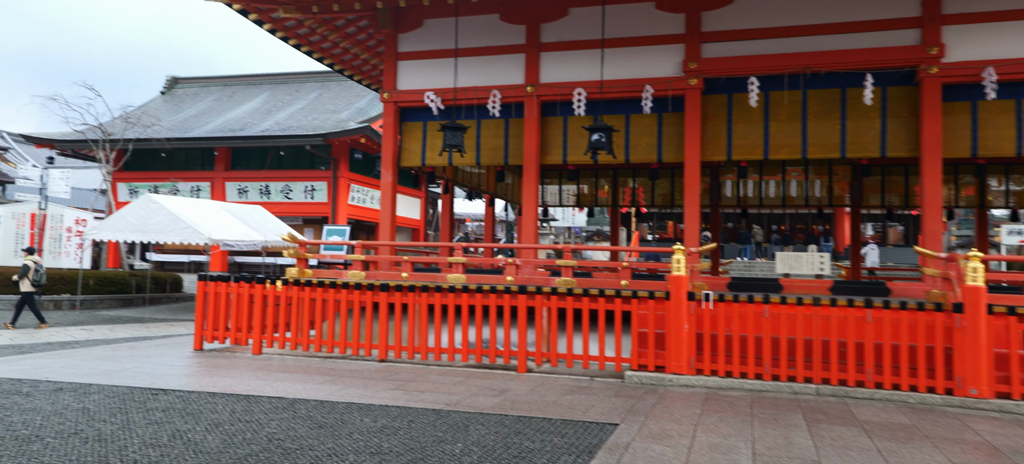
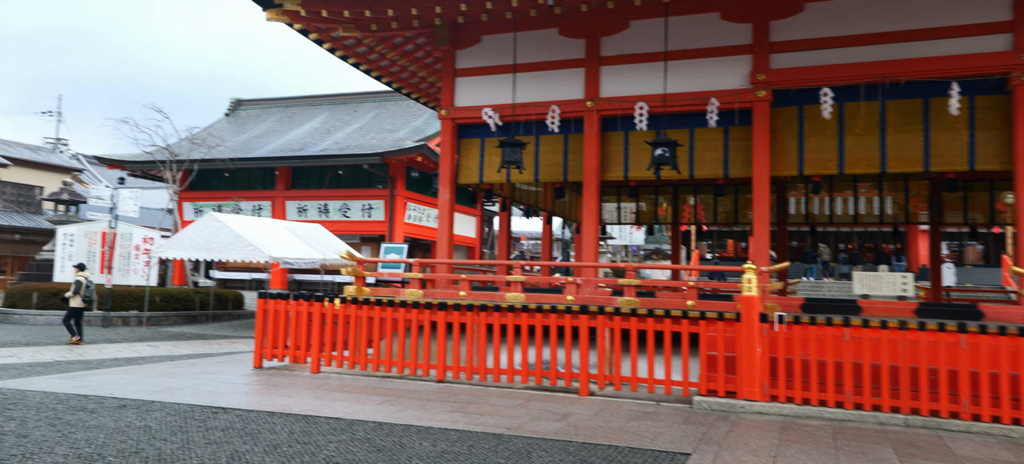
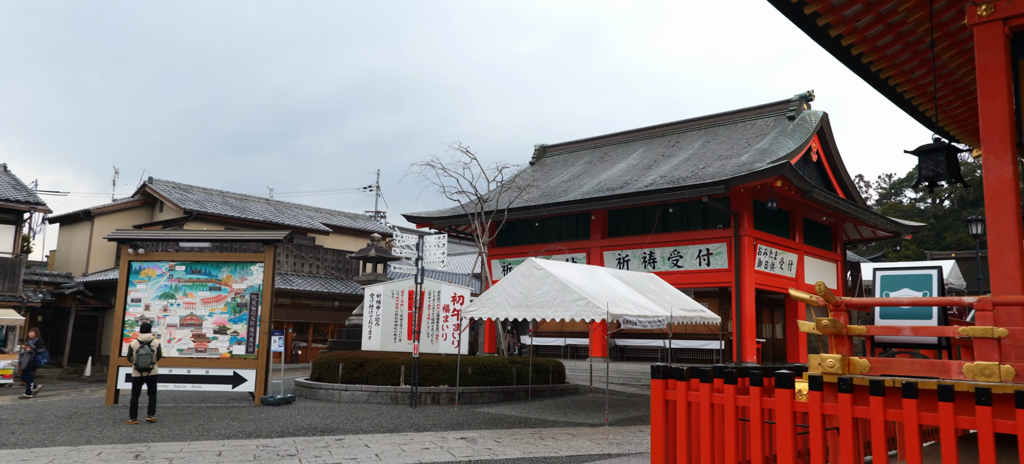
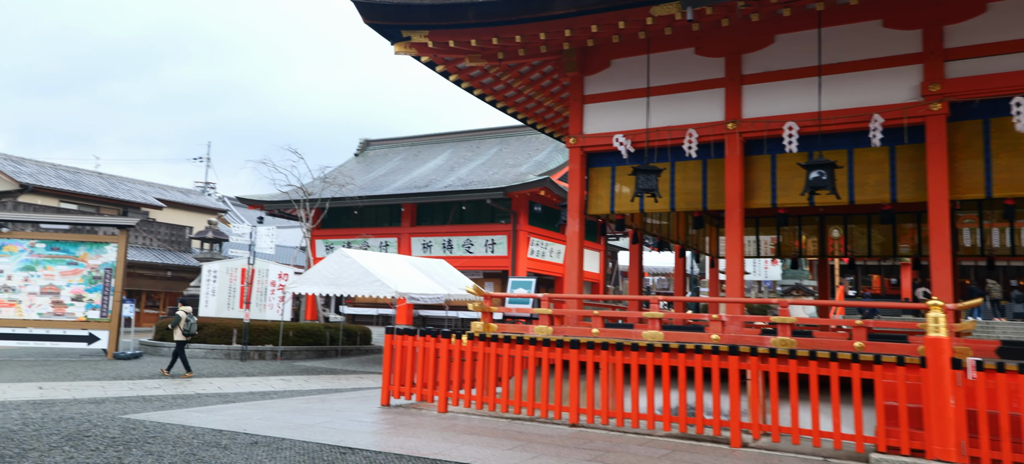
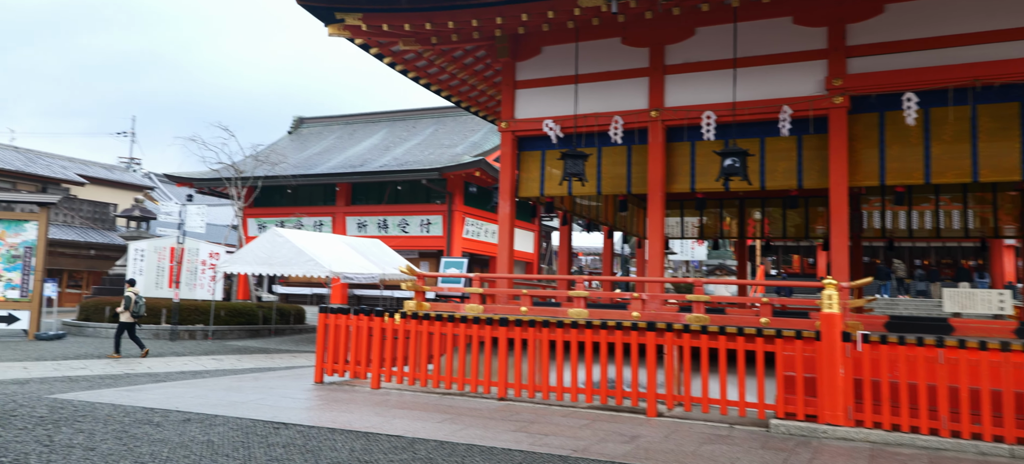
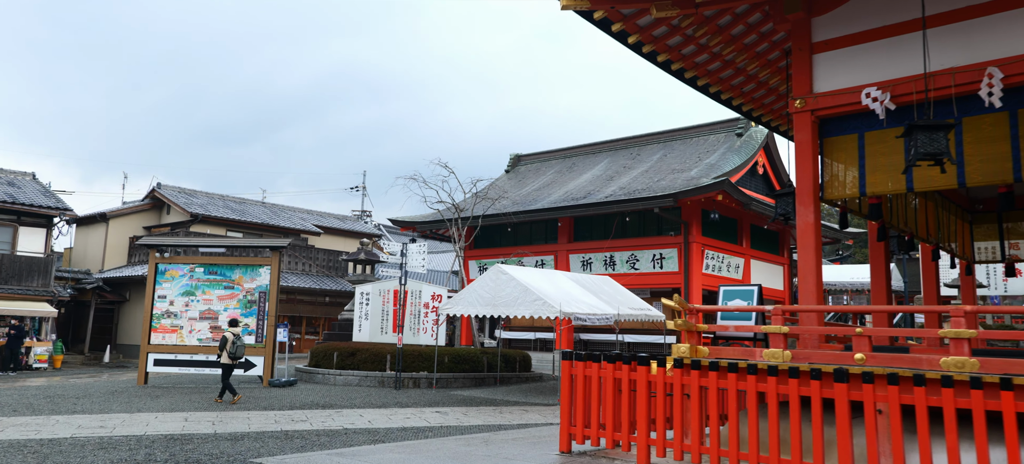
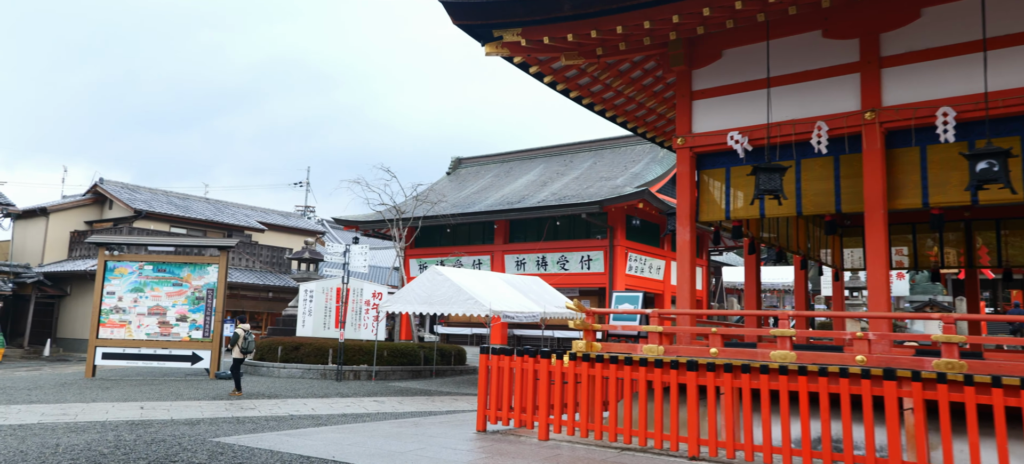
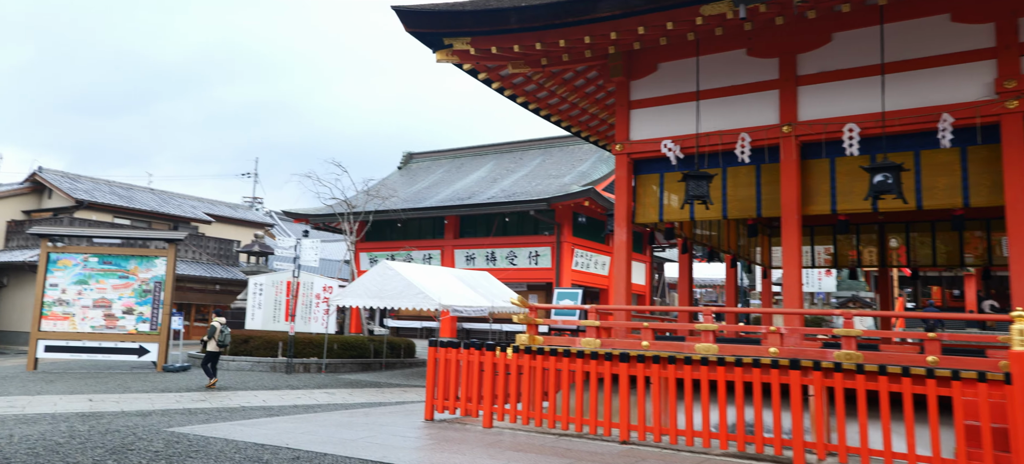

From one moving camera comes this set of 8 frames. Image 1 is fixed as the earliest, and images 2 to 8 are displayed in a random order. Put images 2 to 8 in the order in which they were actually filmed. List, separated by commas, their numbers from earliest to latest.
2, 5, 4, 8, 7, 6, 3
